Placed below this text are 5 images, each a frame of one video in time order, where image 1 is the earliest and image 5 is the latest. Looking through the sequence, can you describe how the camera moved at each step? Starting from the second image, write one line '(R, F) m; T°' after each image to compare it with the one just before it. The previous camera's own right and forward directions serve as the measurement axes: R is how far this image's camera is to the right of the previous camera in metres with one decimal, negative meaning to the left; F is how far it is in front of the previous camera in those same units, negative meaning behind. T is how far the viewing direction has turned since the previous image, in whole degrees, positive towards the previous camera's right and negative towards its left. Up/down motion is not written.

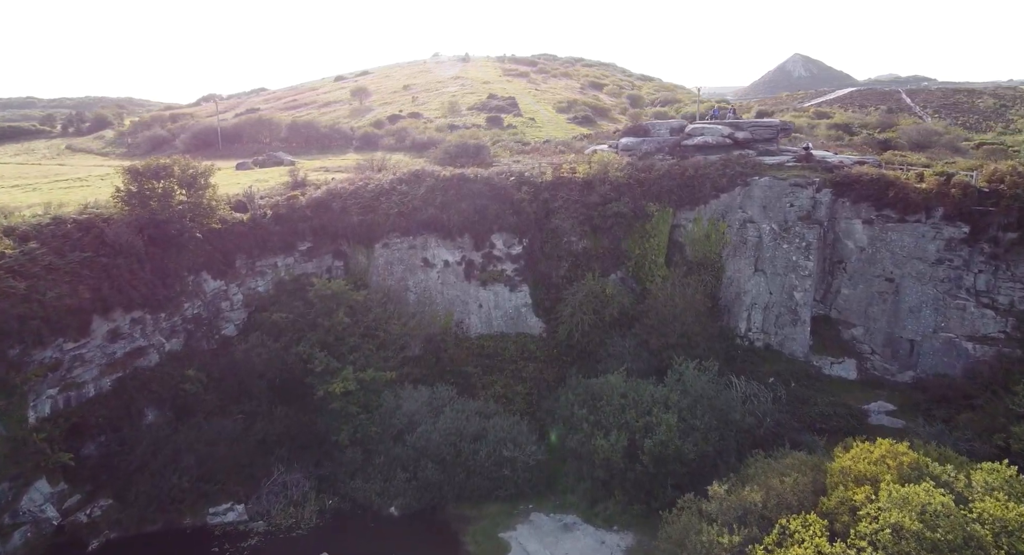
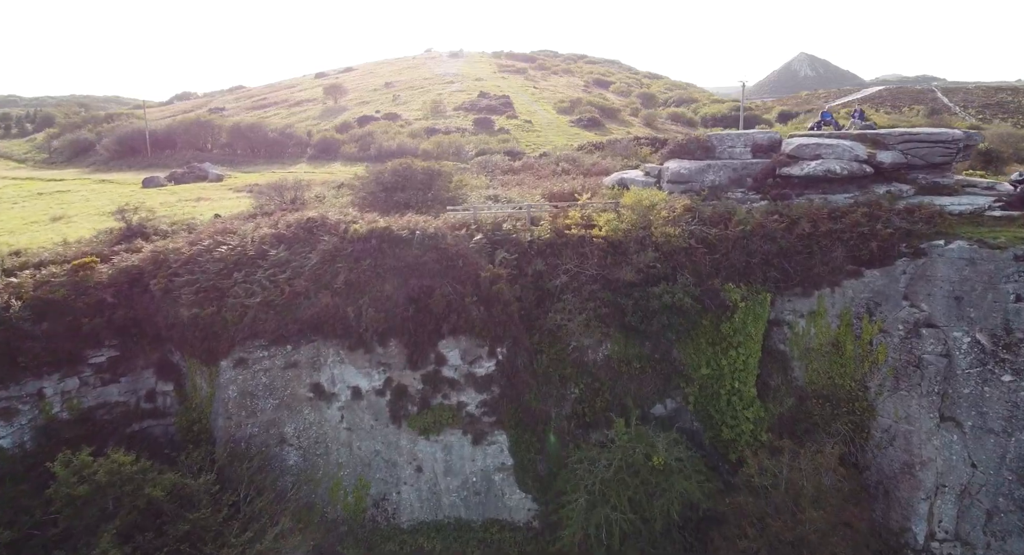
(+0.7, +8.6) m; 0°
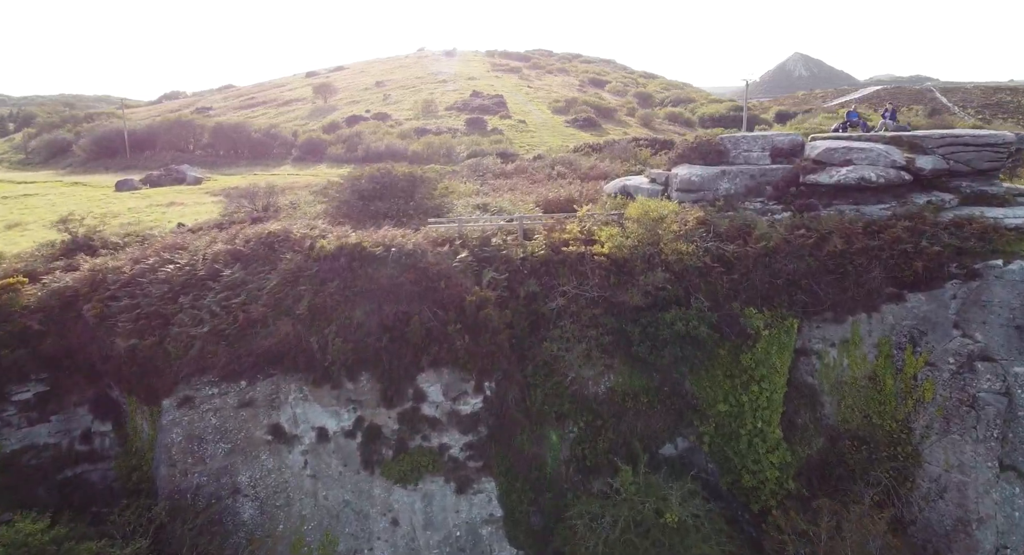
(+0.1, +1.4) m; +1°
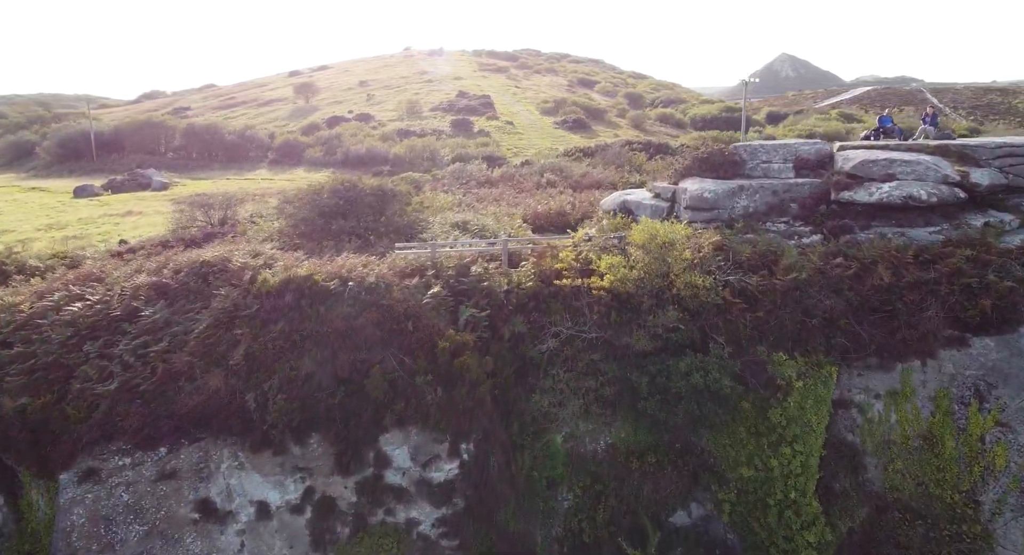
(+0.1, +1.6) m; +1°
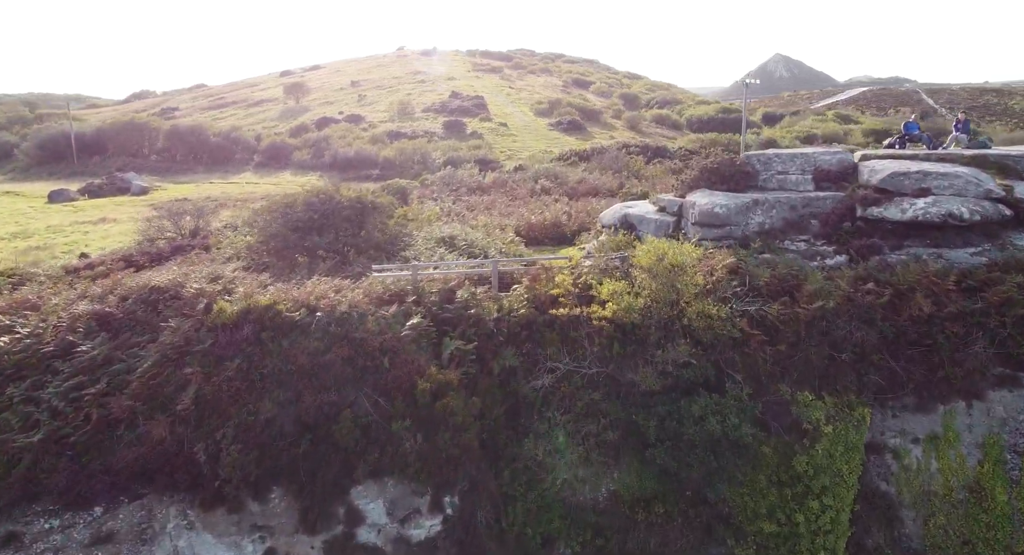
(+0.1, +0.9) m; +1°
